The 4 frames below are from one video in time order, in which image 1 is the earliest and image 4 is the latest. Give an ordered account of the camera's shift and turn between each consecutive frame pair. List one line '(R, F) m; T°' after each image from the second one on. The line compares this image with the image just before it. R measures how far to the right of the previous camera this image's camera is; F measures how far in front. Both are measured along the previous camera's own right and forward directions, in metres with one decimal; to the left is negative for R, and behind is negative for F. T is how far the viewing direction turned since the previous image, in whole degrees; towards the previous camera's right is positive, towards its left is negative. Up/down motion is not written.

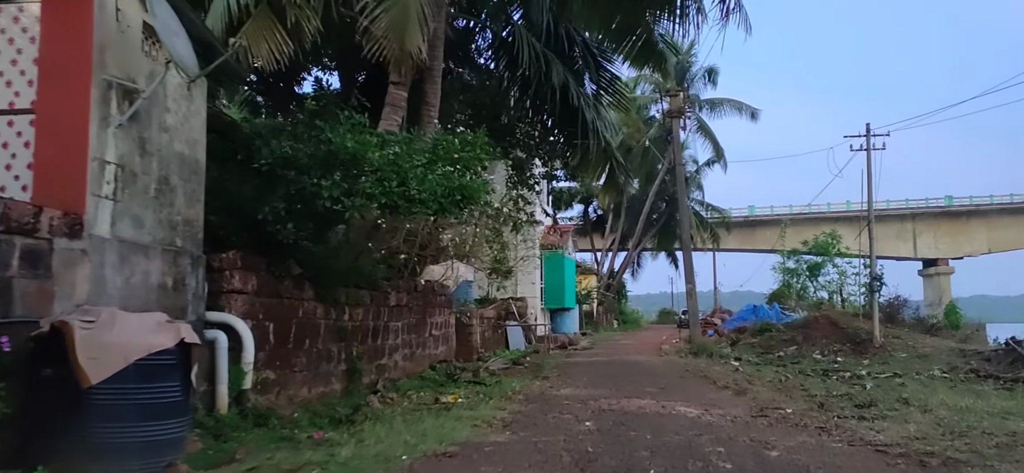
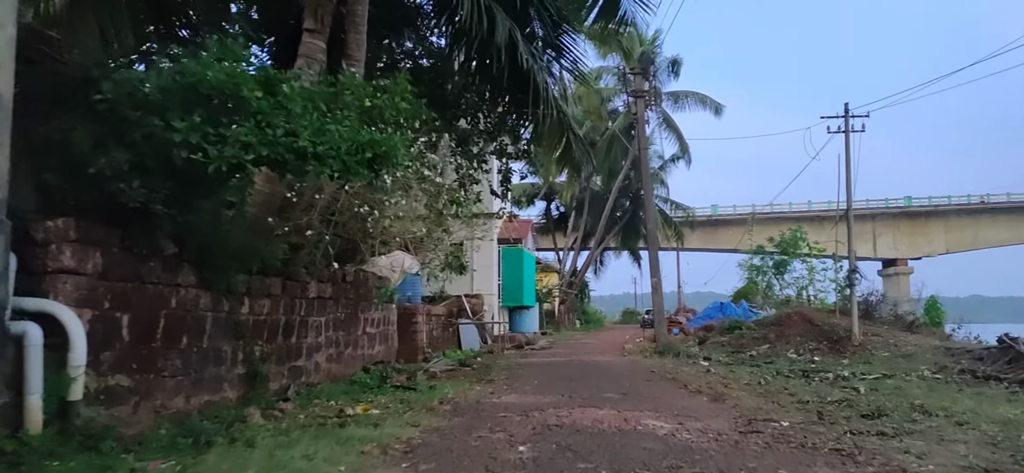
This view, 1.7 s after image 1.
(+0.4, +1.7) m; +3°
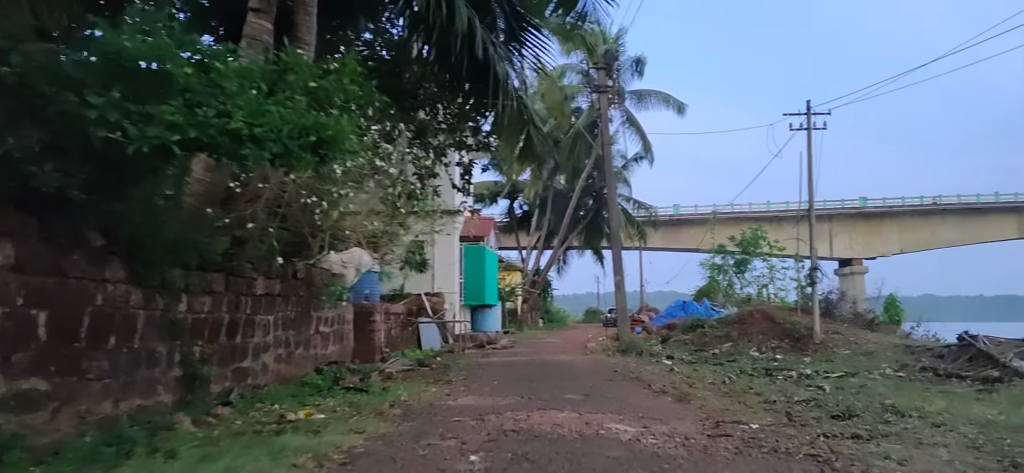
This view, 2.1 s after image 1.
(+0.1, +0.4) m; +3°
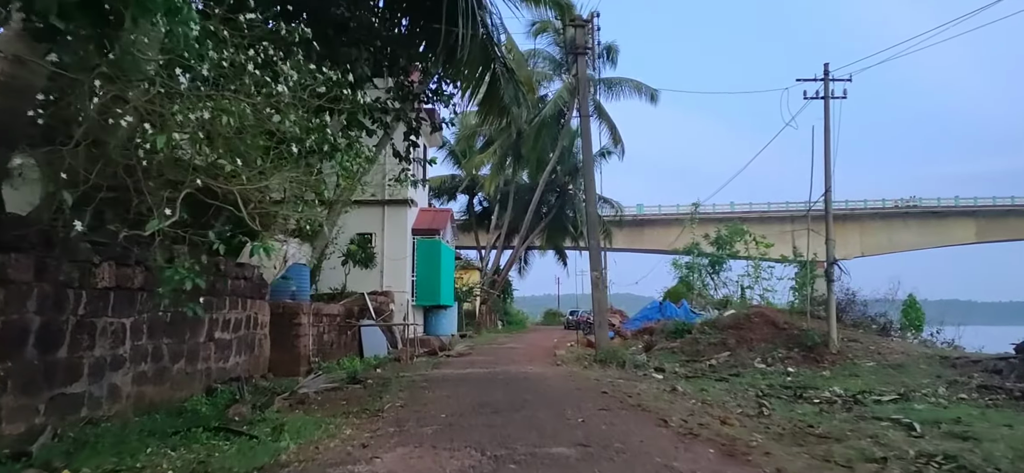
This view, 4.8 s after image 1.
(0.0, +2.8) m; +3°
